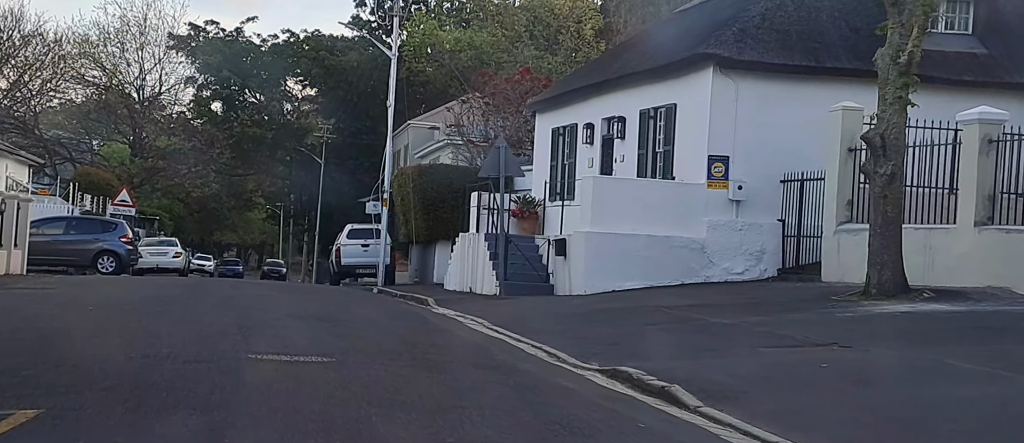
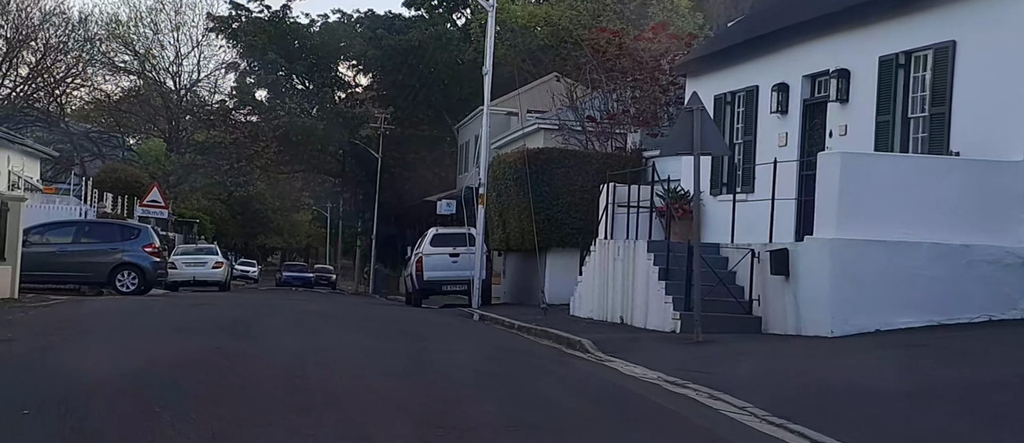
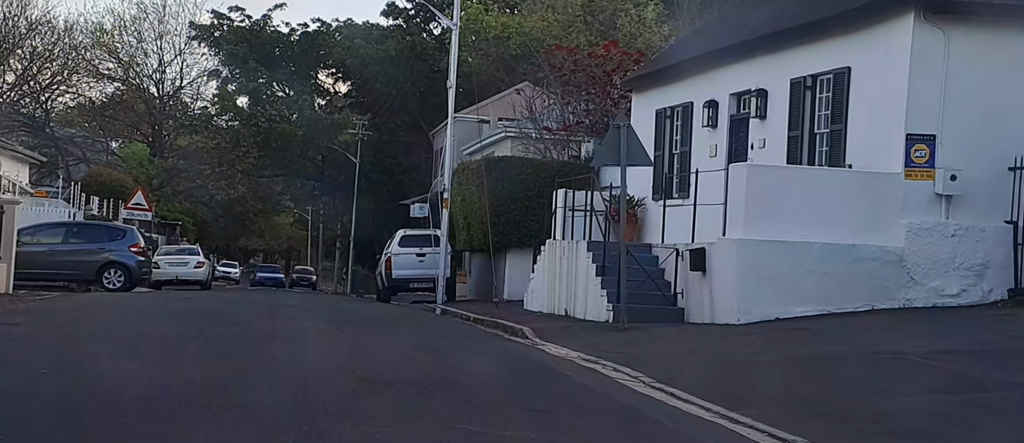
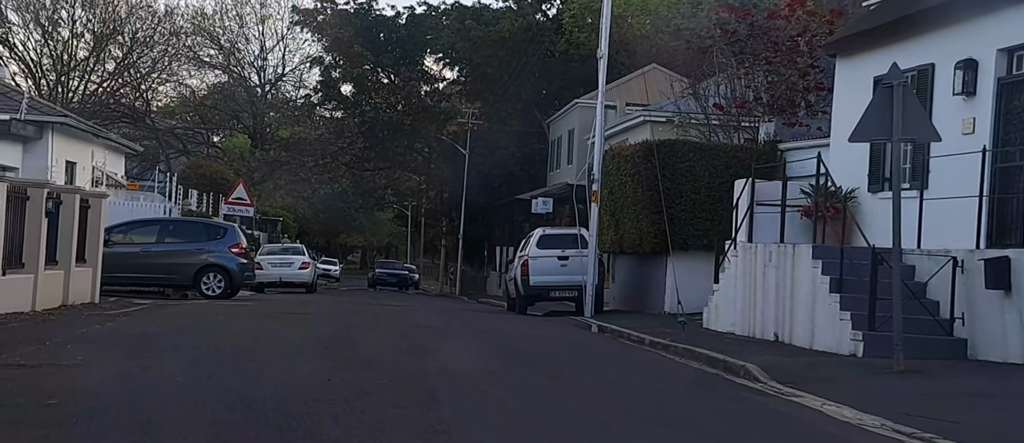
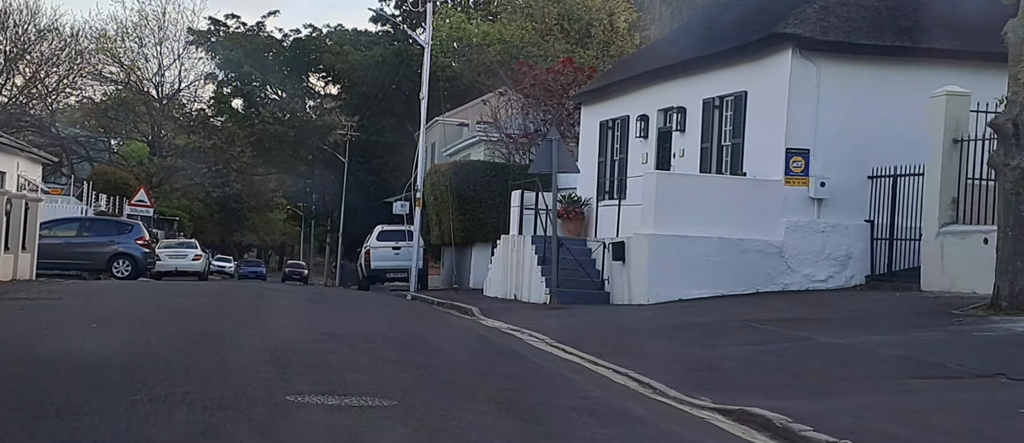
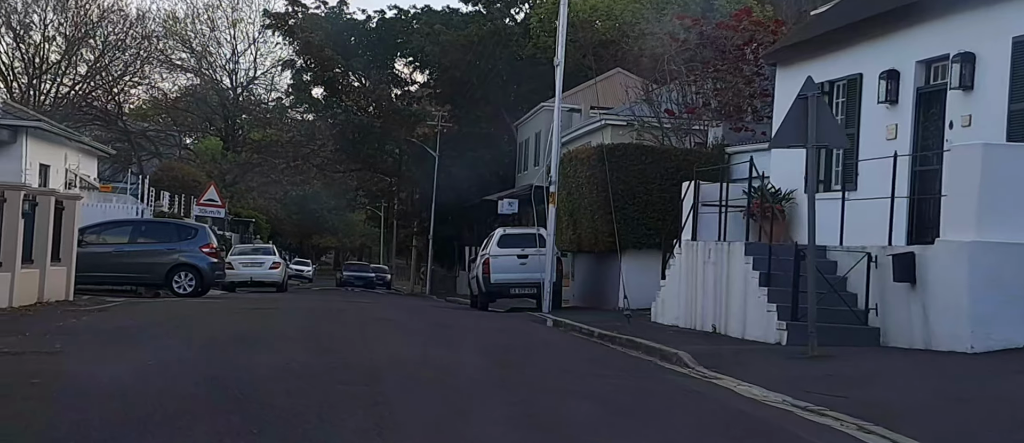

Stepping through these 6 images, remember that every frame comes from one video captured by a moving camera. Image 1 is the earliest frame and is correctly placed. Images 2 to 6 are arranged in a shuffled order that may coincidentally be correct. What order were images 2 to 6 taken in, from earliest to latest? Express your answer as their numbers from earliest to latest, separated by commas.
5, 3, 2, 6, 4
